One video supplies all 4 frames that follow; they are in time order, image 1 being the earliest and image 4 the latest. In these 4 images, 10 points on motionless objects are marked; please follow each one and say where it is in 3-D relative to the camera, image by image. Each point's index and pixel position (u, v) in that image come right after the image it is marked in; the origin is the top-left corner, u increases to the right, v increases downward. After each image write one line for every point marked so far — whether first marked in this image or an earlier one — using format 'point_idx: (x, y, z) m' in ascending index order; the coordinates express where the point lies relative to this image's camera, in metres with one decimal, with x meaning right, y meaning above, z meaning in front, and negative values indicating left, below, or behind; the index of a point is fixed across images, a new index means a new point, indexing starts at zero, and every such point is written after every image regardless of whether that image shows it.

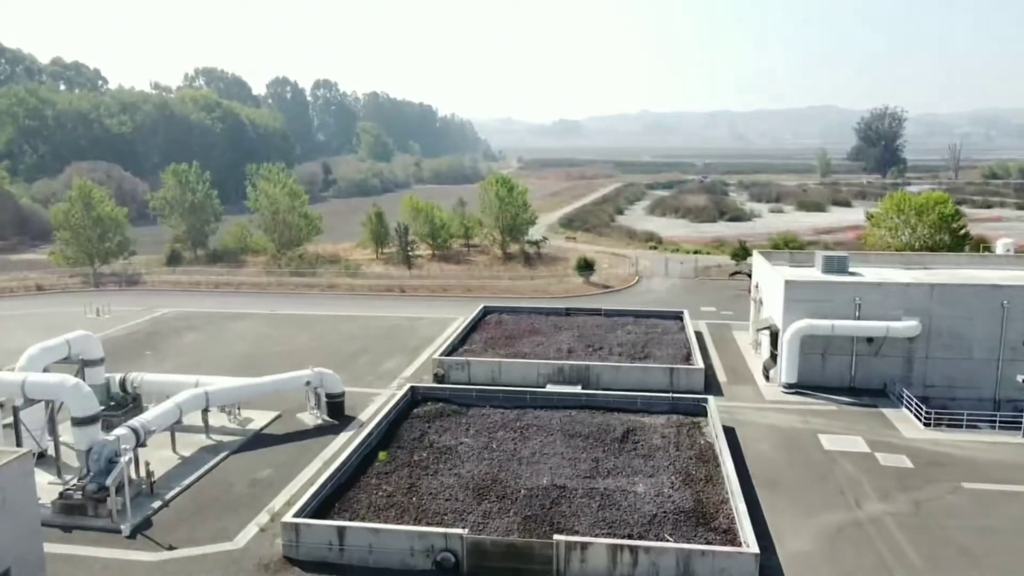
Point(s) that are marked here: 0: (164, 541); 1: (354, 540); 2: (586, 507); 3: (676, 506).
0: (-8.1, -5.9, +19.1) m
1: (-3.4, -5.5, +17.8) m
2: (+1.8, -5.3, +19.7) m
3: (+3.9, -5.3, +19.7) m
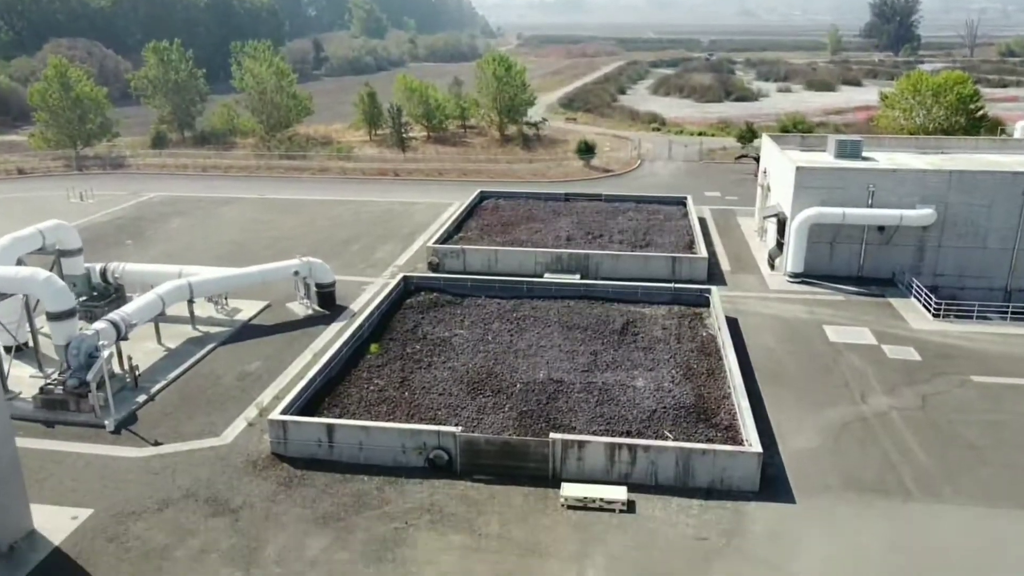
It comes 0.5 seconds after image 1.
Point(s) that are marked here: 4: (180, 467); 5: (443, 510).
0: (-8.2, -3.4, +18.6) m
1: (-3.5, -3.1, +17.3) m
2: (+1.7, -2.7, +19.1) m
3: (+3.8, -2.7, +19.1) m
4: (-7.0, -3.8, +17.3) m
5: (-1.3, -4.3, +15.8) m
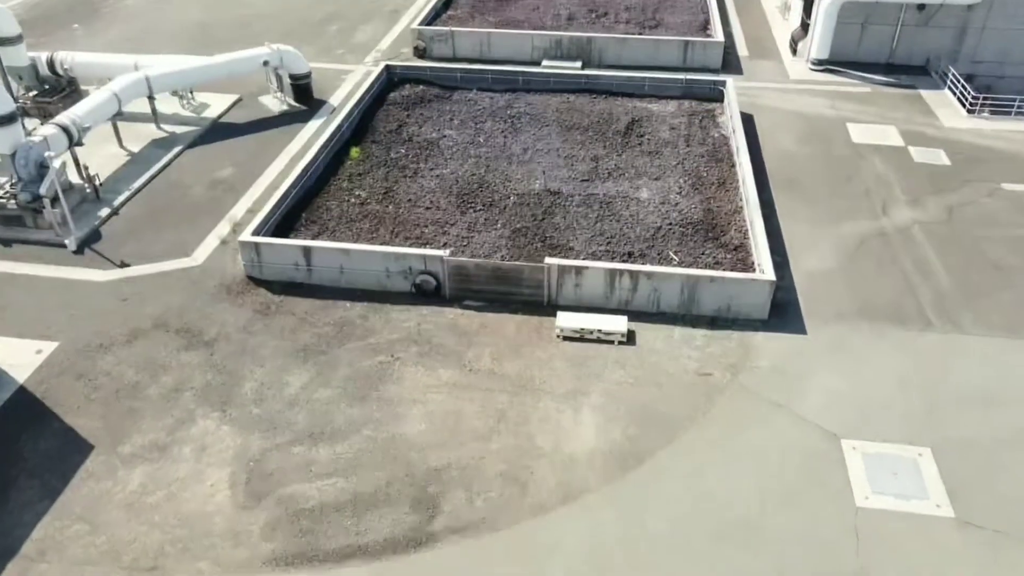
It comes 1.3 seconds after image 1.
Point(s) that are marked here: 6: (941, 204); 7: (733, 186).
0: (-8.4, +0.6, +17.3) m
1: (-3.7, +0.5, +16.0) m
2: (+1.5, +1.5, +17.6) m
3: (+3.7, +1.5, +17.6) m
4: (-7.1, -0.1, +16.2) m
5: (-1.5, -1.0, +14.8) m
6: (+10.0, +2.0, +19.1) m
7: (+5.1, +2.3, +18.9) m
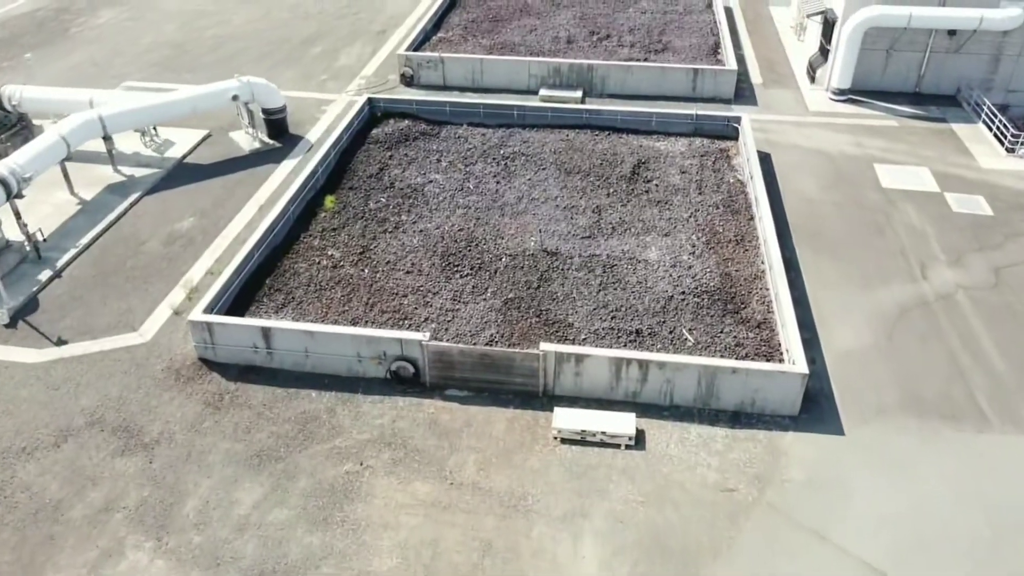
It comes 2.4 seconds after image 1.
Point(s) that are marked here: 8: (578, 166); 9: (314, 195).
0: (-8.5, -0.8, +15.2) m
1: (-3.8, -0.9, +13.9) m
2: (+1.4, 0.0, +15.5) m
3: (+3.5, +0.1, +15.5) m
4: (-7.3, -1.5, +14.1) m
5: (-1.6, -2.4, +12.8) m
6: (+9.8, +0.5, +17.0) m
7: (+4.9, +0.9, +16.8) m
8: (+1.6, +2.9, +19.6) m
9: (-4.5, +2.1, +18.6) m
